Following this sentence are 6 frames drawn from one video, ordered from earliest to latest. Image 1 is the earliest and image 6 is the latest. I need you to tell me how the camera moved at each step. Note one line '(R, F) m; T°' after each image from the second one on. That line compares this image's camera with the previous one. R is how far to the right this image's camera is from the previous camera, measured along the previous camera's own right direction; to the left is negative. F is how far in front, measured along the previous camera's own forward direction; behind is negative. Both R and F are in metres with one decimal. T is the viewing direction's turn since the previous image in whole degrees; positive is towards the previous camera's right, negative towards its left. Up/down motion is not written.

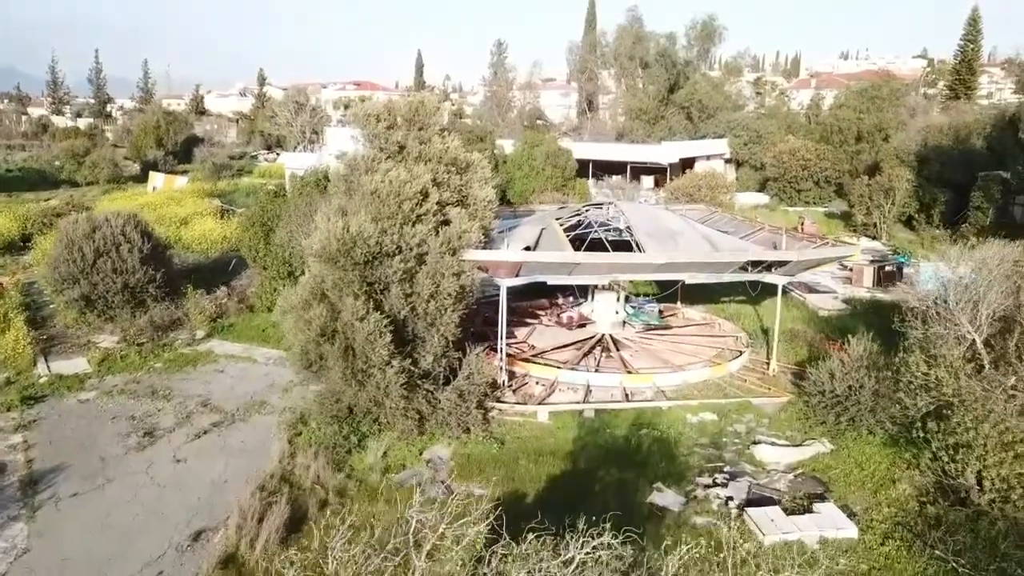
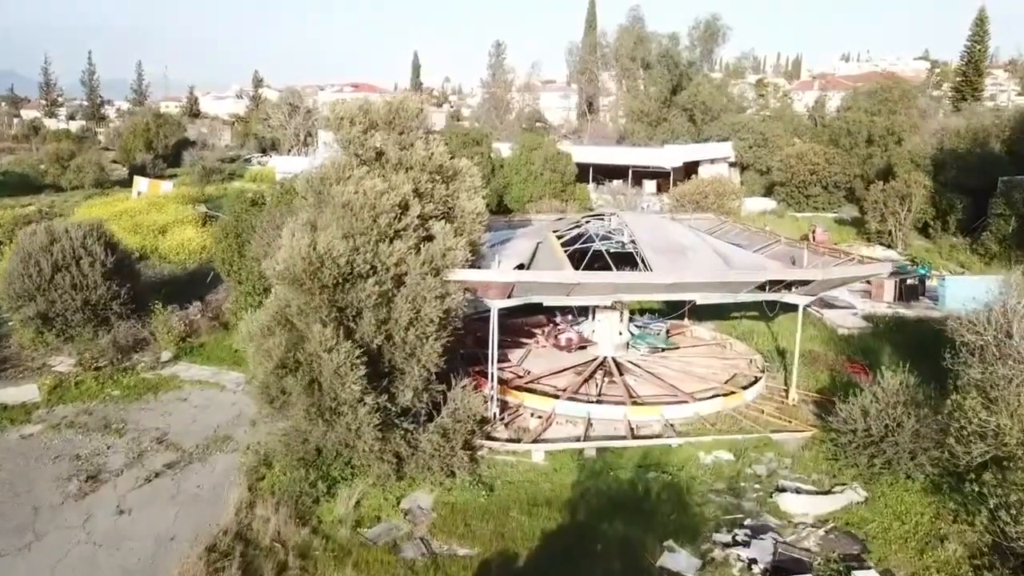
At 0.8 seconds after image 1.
(+0.2, +1.5) m; 0°
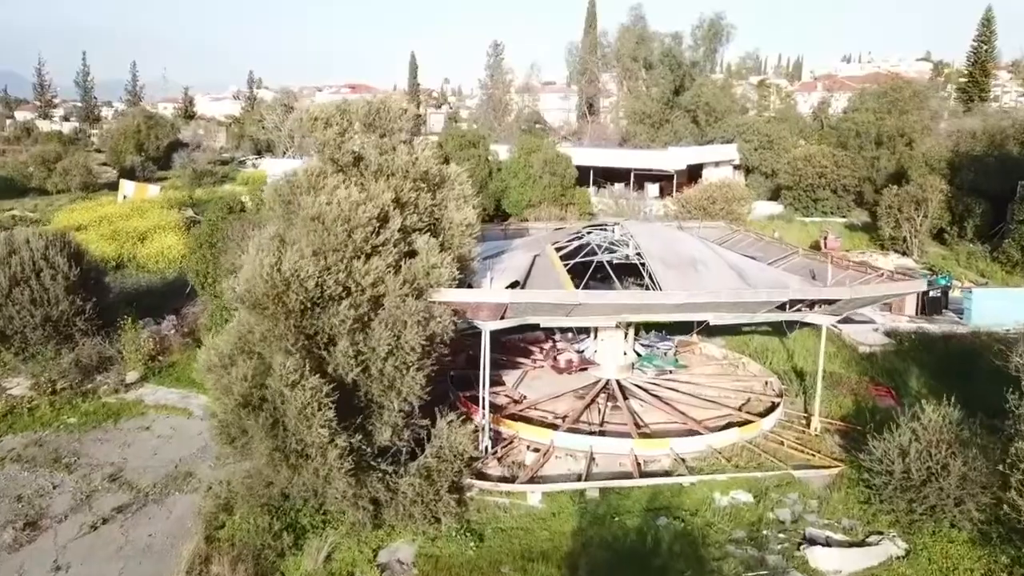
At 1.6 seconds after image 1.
(+0.1, +1.3) m; 0°
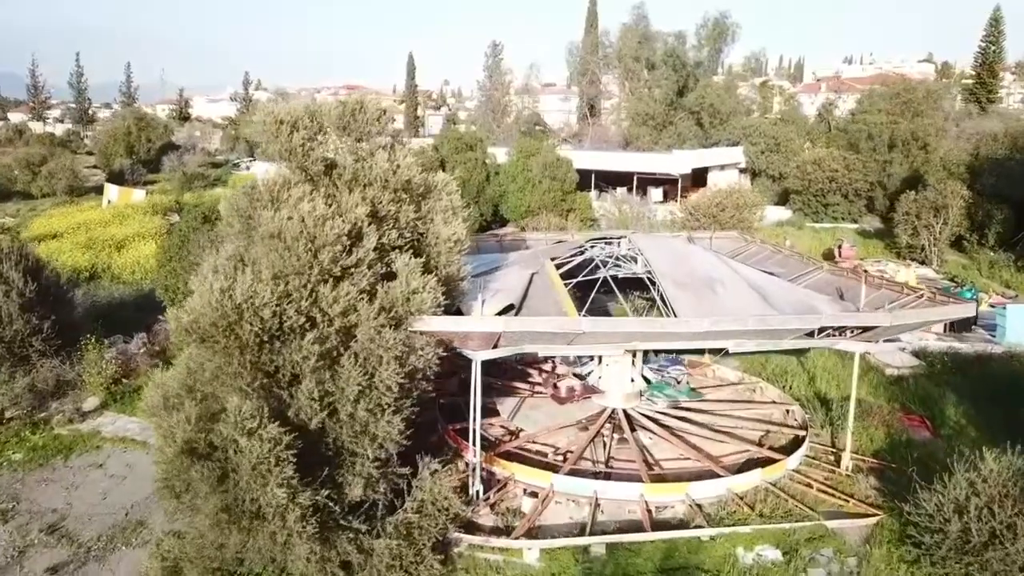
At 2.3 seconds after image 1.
(+0.1, +1.4) m; 0°
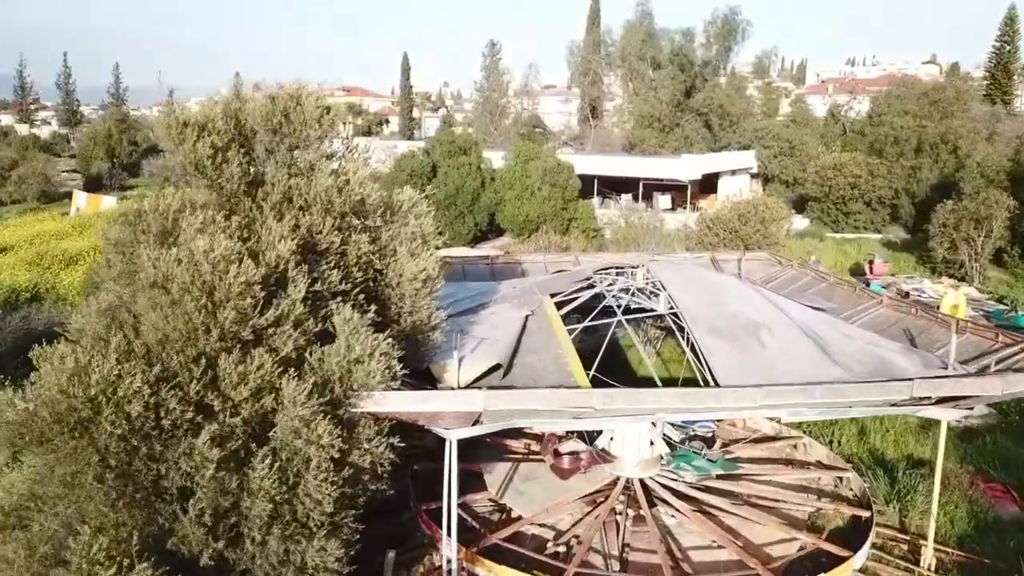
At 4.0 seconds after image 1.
(+0.2, +2.5) m; 0°
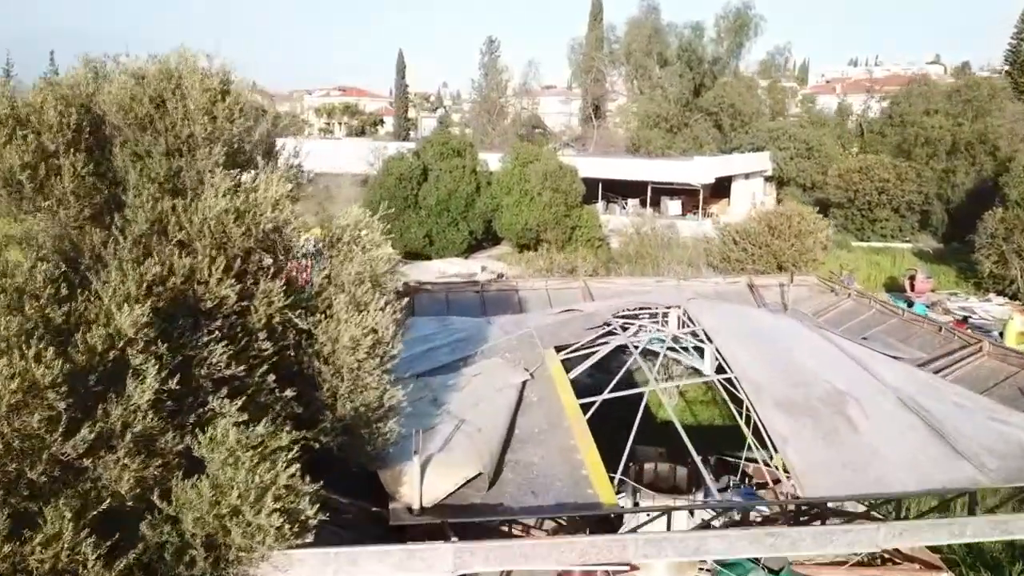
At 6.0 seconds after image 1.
(+0.1, +2.5) m; 0°
